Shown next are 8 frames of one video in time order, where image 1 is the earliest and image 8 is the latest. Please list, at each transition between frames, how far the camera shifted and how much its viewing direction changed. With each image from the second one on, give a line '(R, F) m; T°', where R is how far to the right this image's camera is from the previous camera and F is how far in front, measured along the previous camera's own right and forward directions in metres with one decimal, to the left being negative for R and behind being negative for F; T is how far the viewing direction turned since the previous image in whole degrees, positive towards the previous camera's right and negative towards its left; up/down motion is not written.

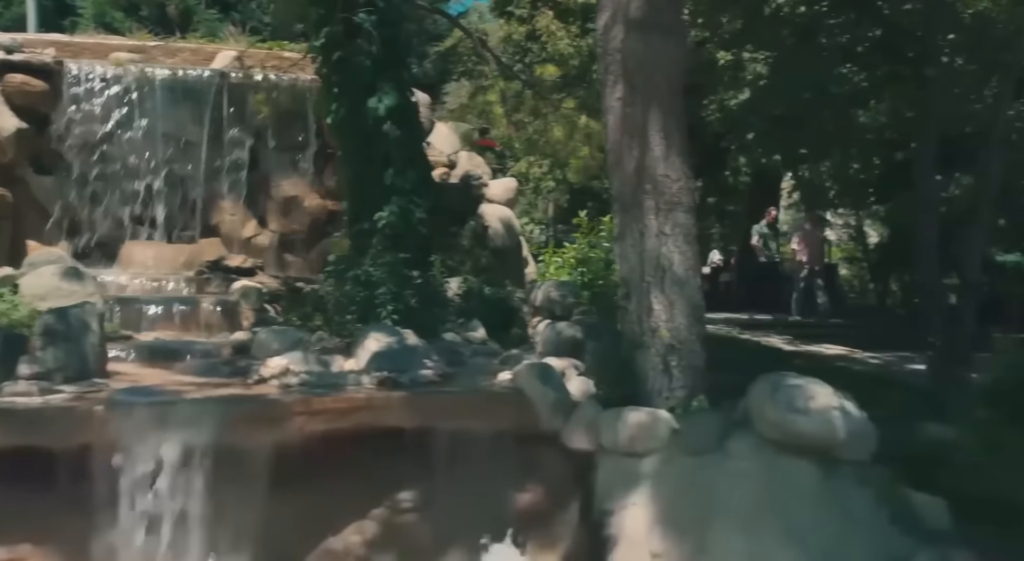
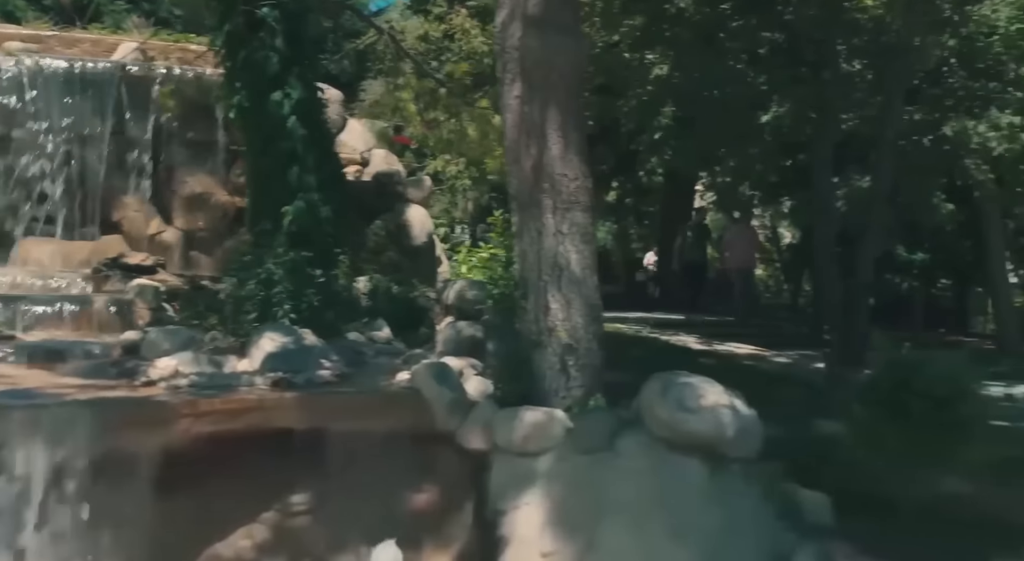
(+0.2, 0.0) m; +4°
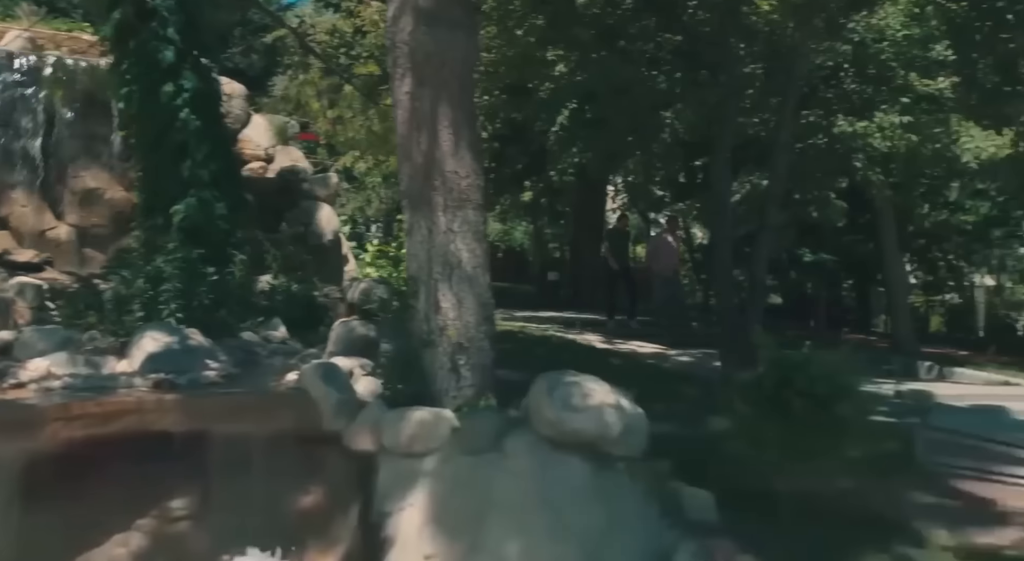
(+0.2, +0.1) m; +5°
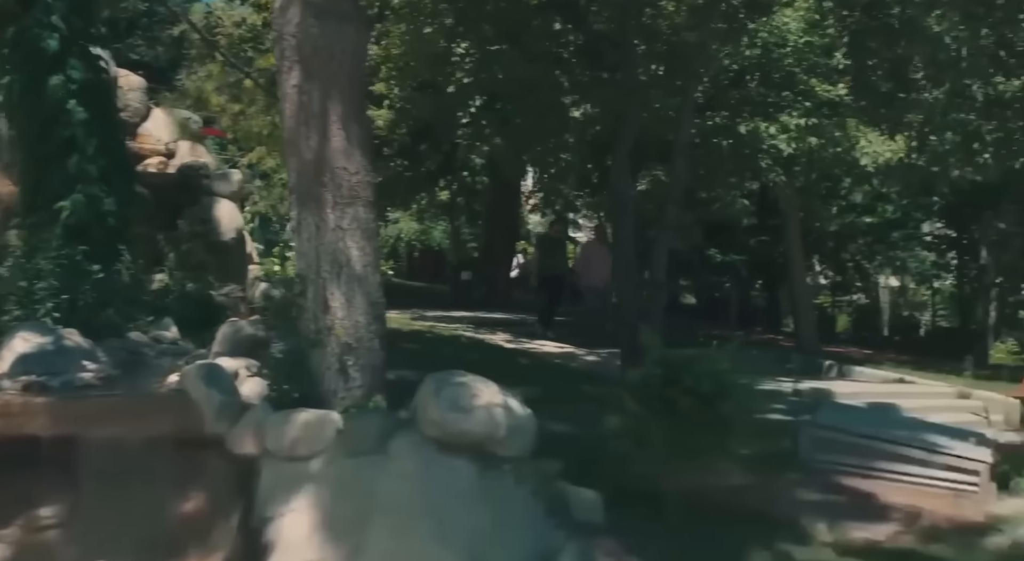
(+0.2, +0.1) m; +5°
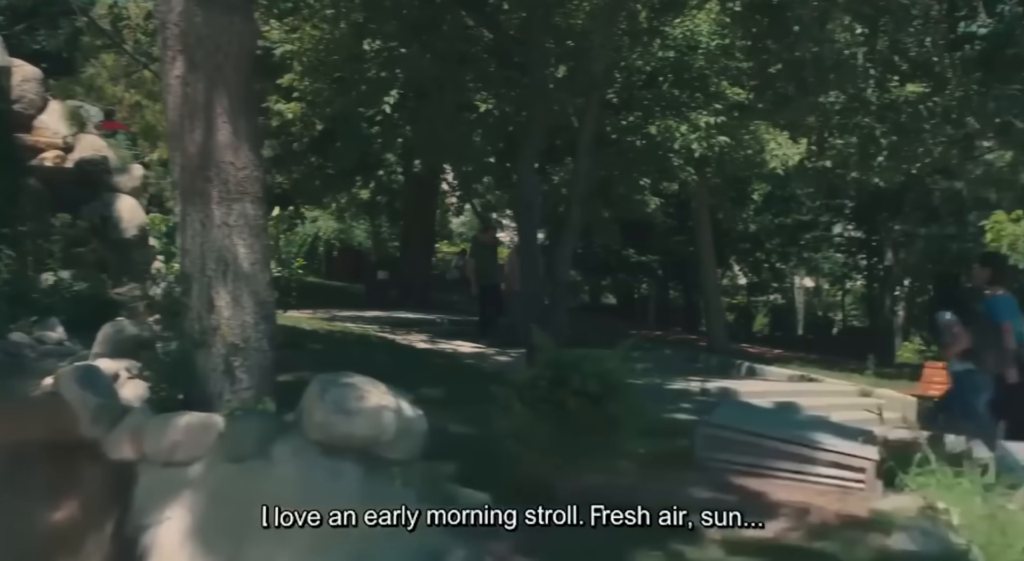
(+0.2, +0.1) m; +4°
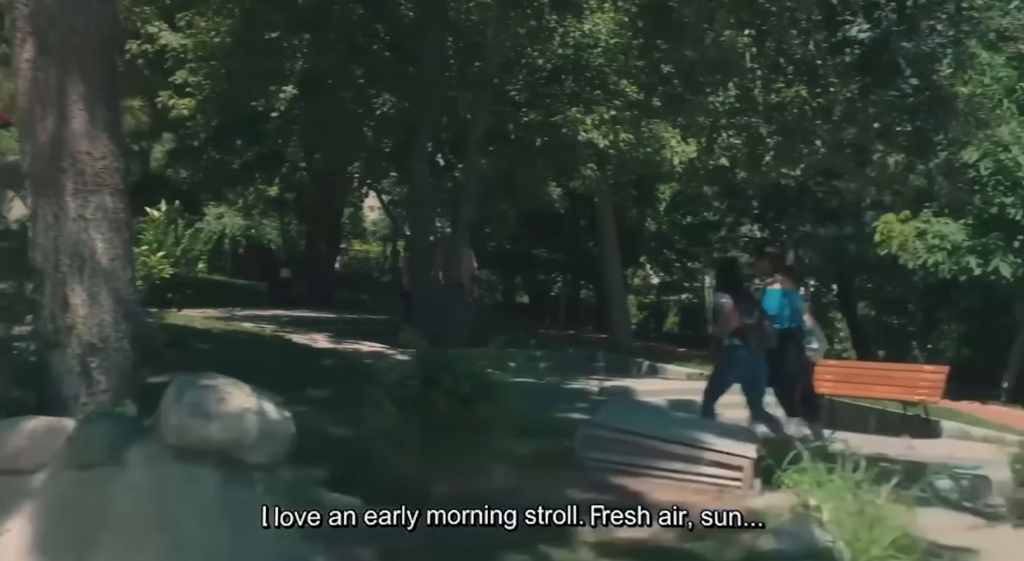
(+0.3, +0.1) m; +5°
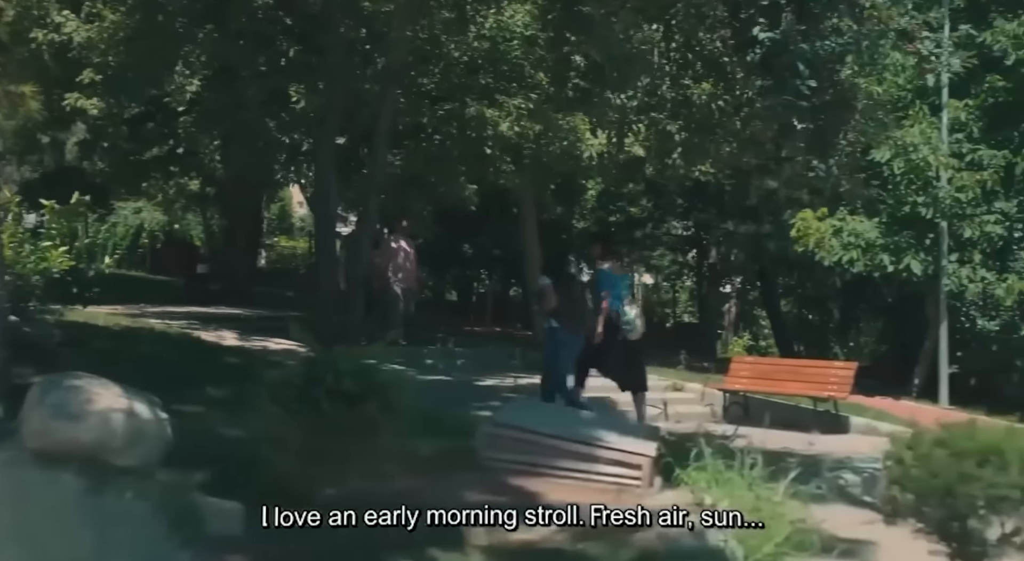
(+0.3, +0.2) m; +4°
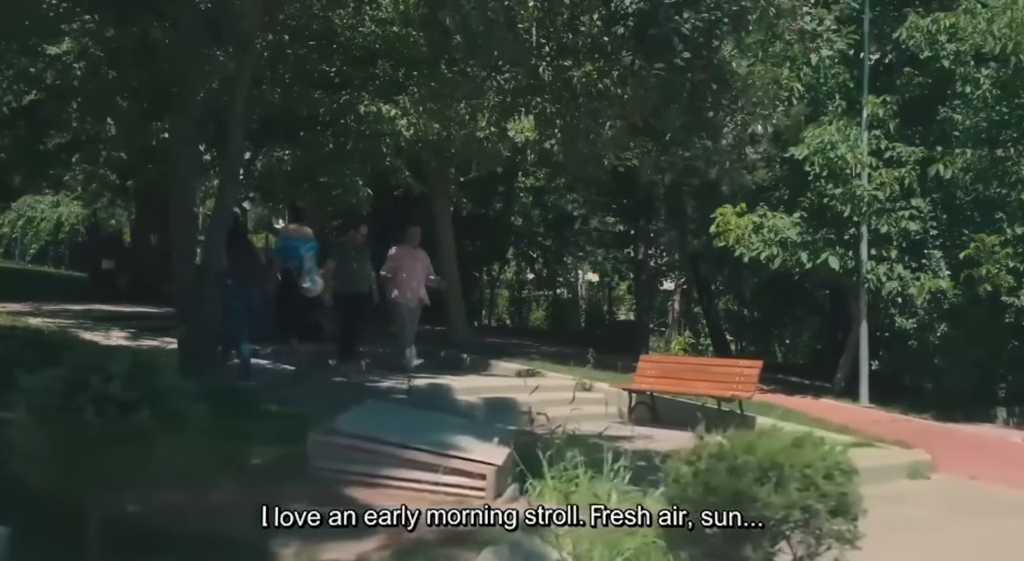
(+0.8, +0.5) m; +2°
